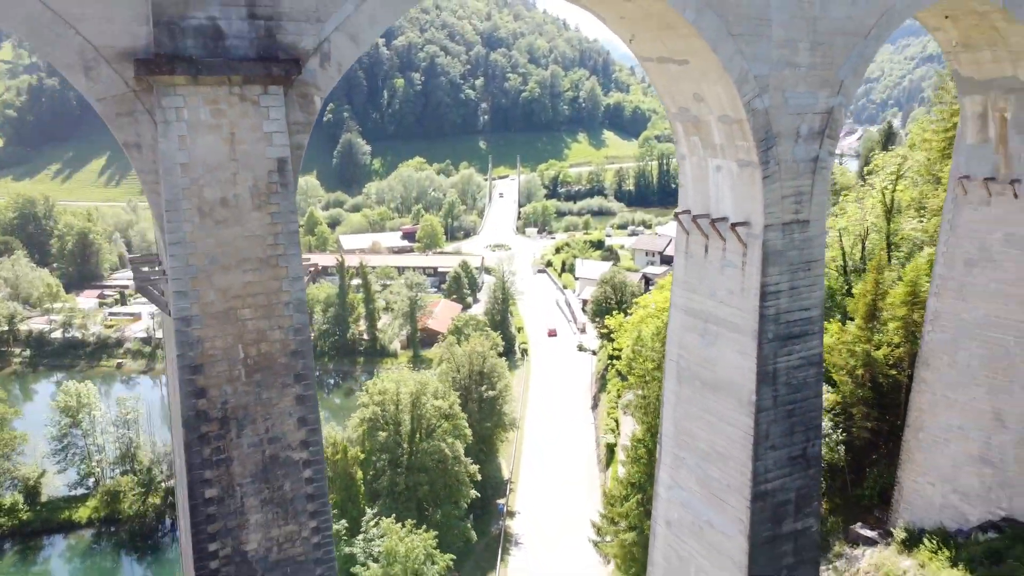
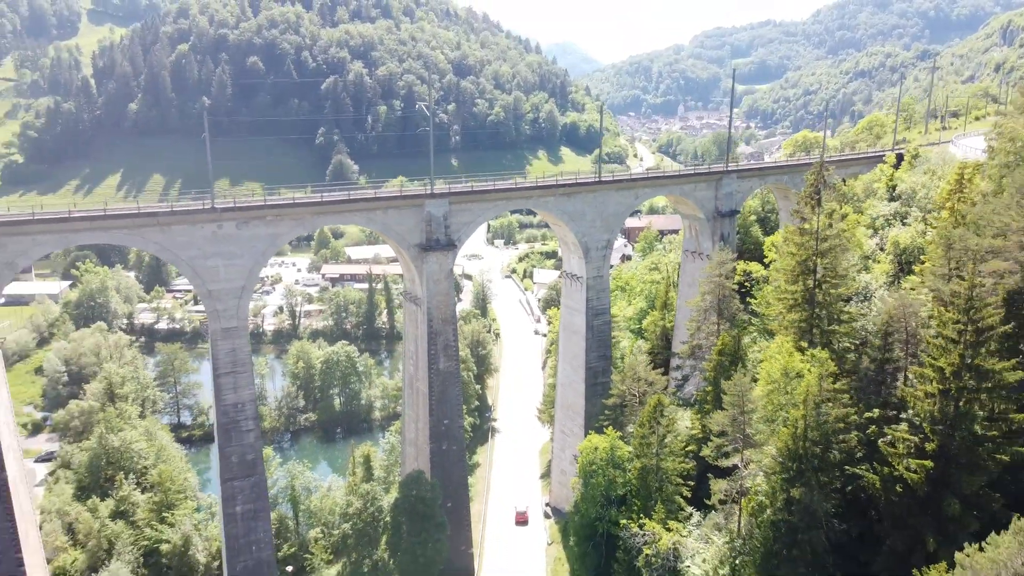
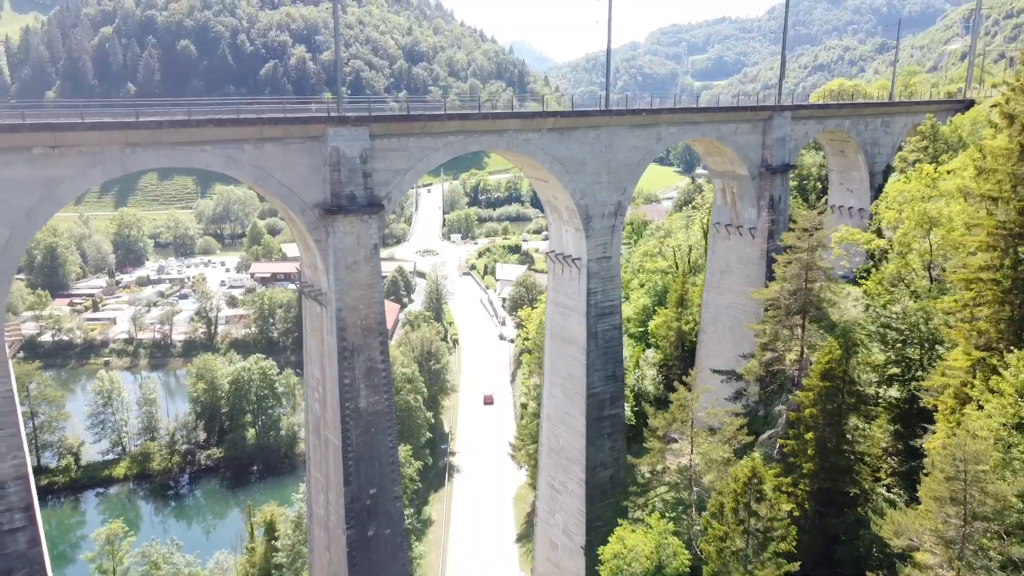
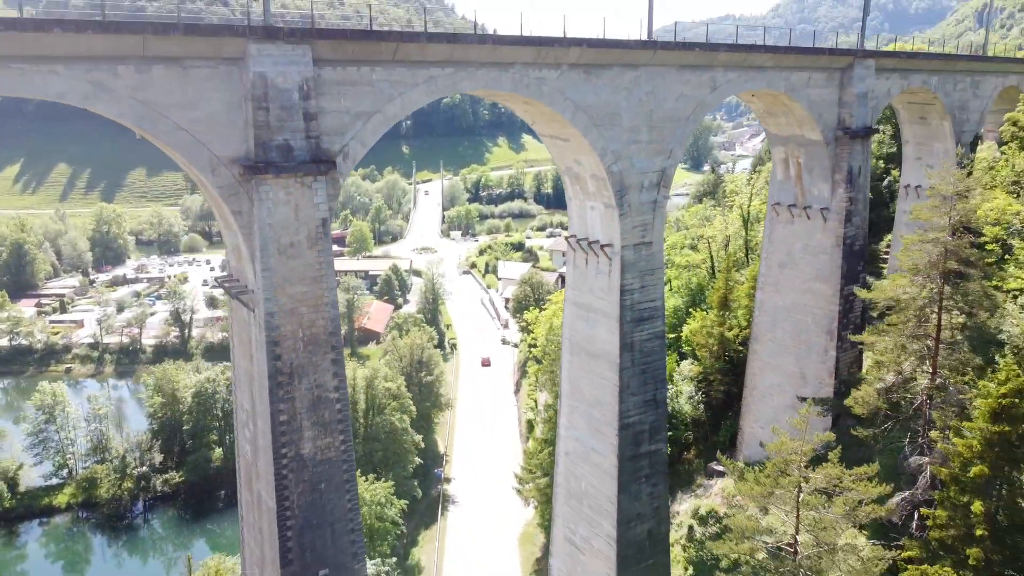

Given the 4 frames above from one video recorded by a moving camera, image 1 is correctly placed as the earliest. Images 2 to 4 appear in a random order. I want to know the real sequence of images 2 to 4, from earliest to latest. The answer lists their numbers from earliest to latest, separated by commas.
4, 3, 2
